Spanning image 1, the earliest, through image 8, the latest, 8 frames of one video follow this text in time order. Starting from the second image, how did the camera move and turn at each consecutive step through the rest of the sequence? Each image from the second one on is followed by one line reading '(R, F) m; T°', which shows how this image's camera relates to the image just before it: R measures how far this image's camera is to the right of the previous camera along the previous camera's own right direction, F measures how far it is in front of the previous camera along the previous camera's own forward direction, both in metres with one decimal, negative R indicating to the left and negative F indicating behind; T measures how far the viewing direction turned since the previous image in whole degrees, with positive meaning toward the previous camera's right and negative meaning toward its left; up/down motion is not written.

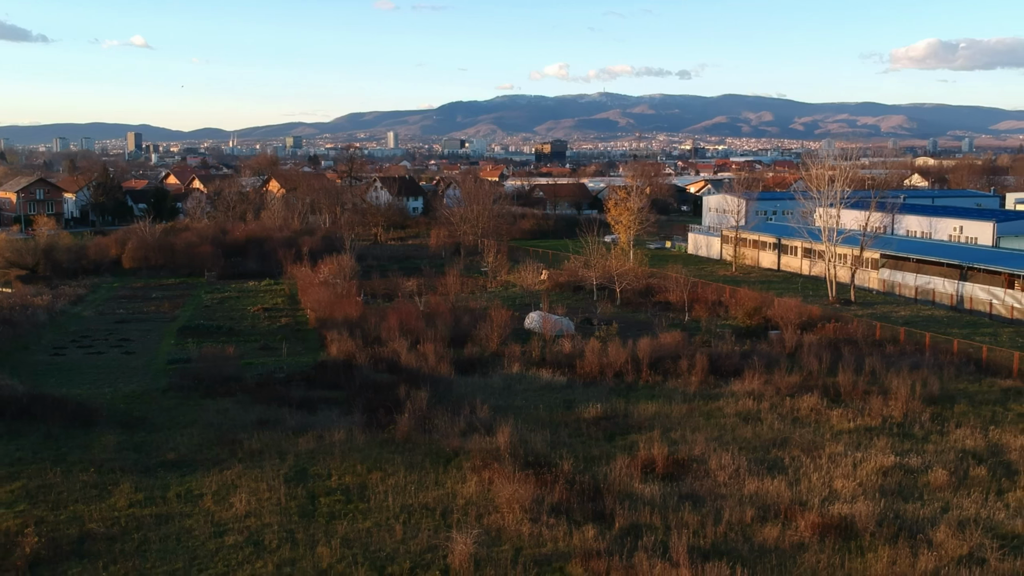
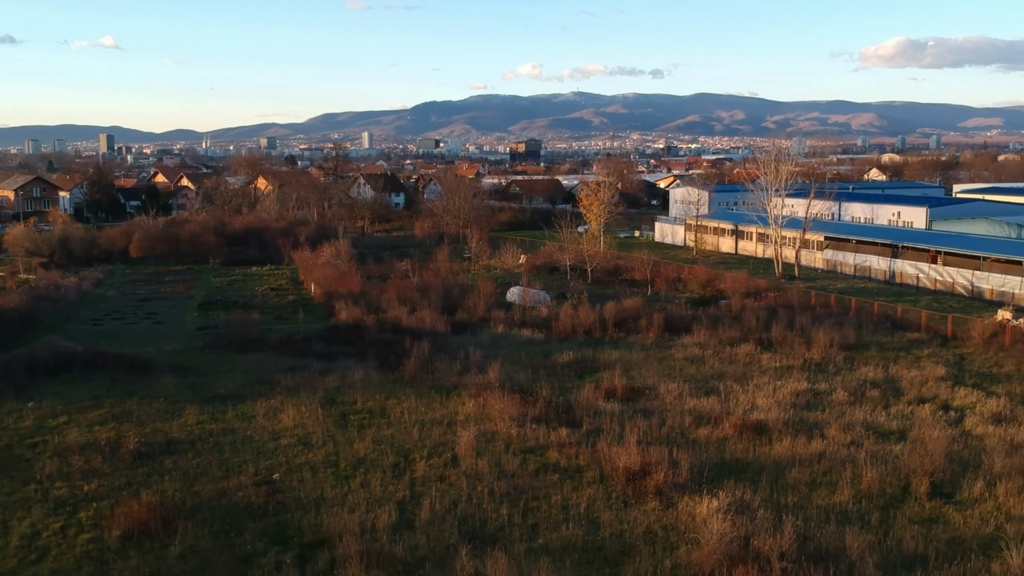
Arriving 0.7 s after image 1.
(-0.1, -1.6) m; +1°
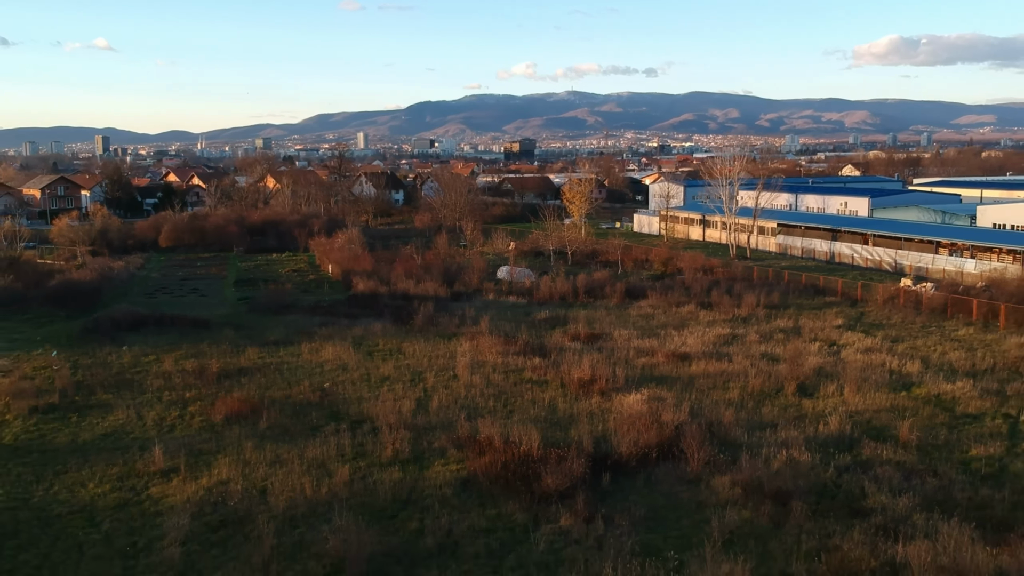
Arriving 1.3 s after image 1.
(+0.1, -2.4) m; 0°
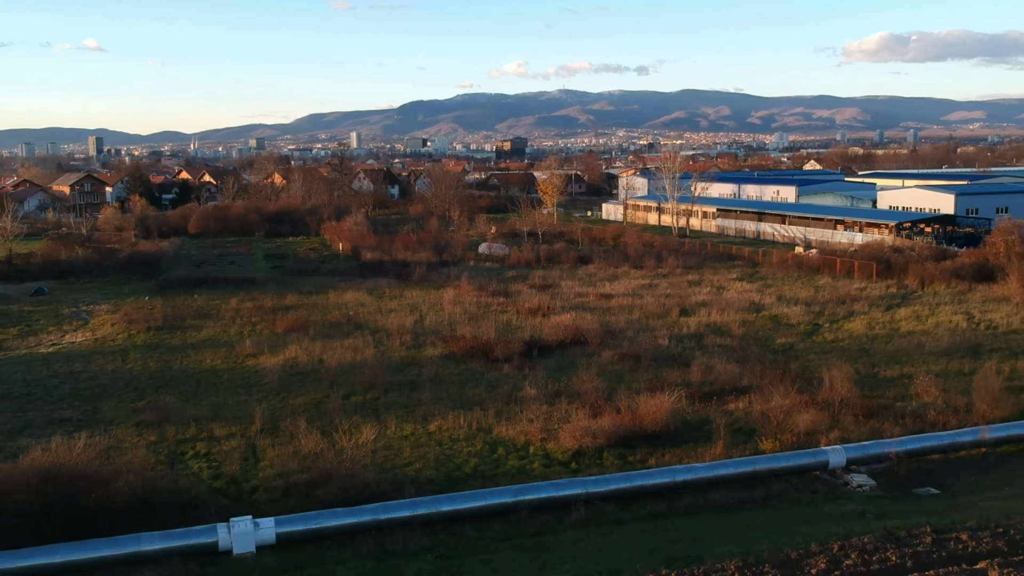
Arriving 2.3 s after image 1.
(+0.3, -3.6) m; 0°
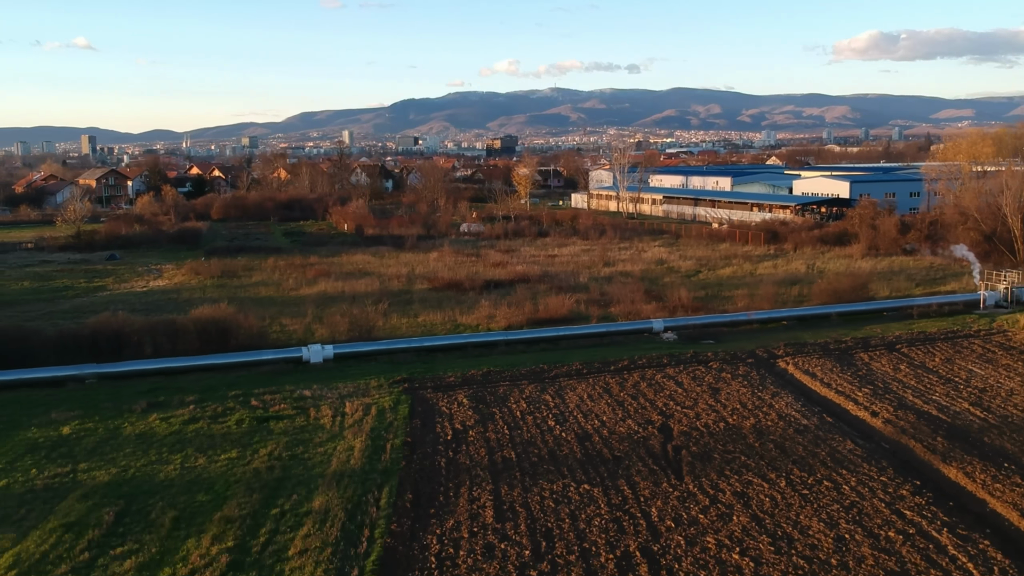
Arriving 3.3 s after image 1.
(+0.4, -4.3) m; 0°
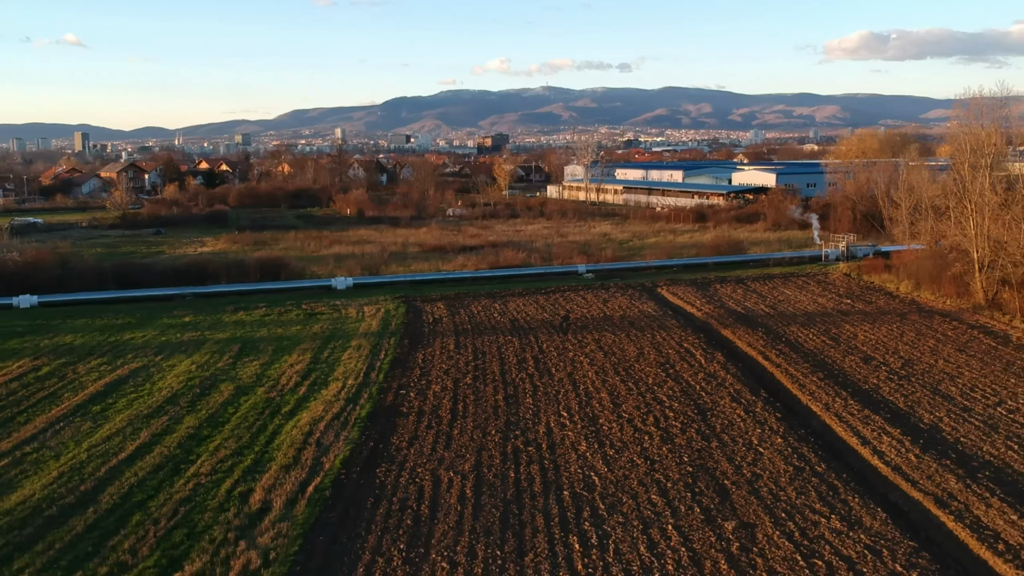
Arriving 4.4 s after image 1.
(+0.4, -4.3) m; 0°
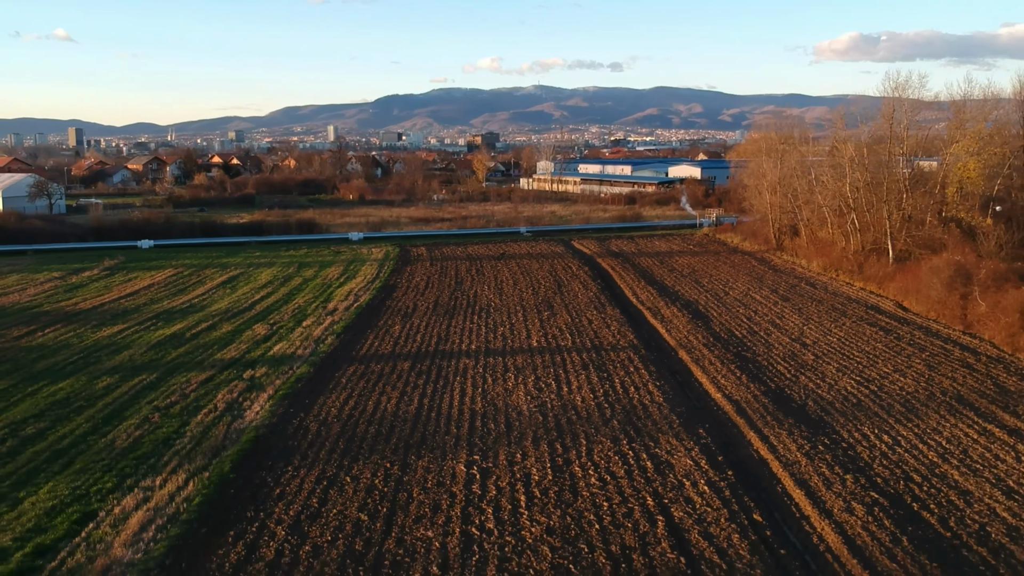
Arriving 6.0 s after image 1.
(+0.6, -6.4) m; +1°
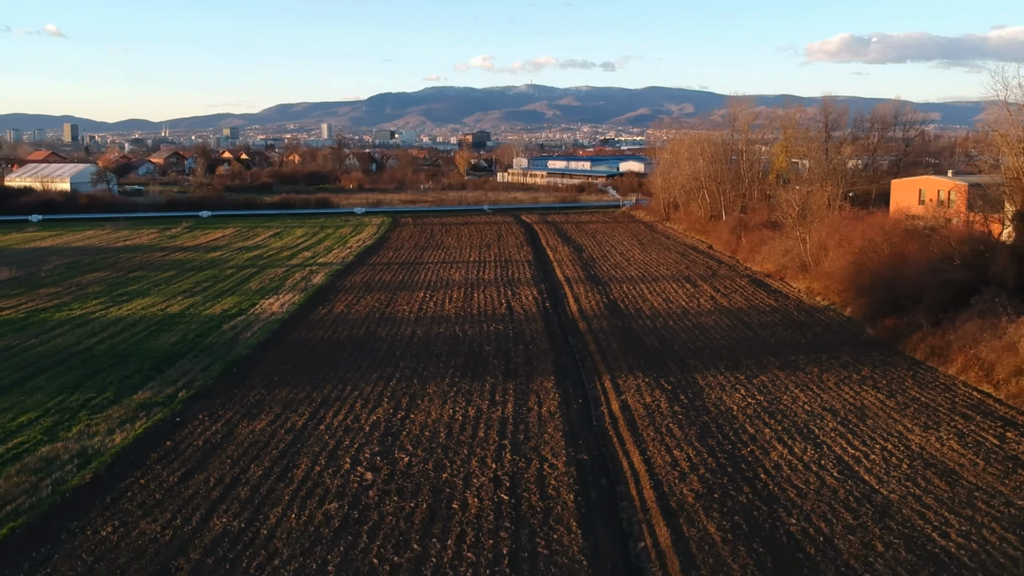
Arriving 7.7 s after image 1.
(+0.8, -6.9) m; 0°
